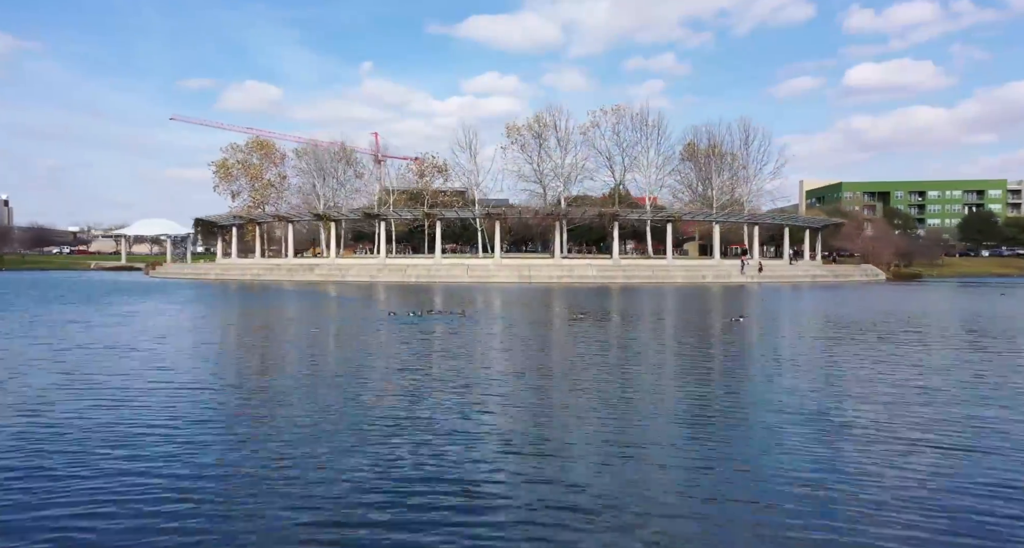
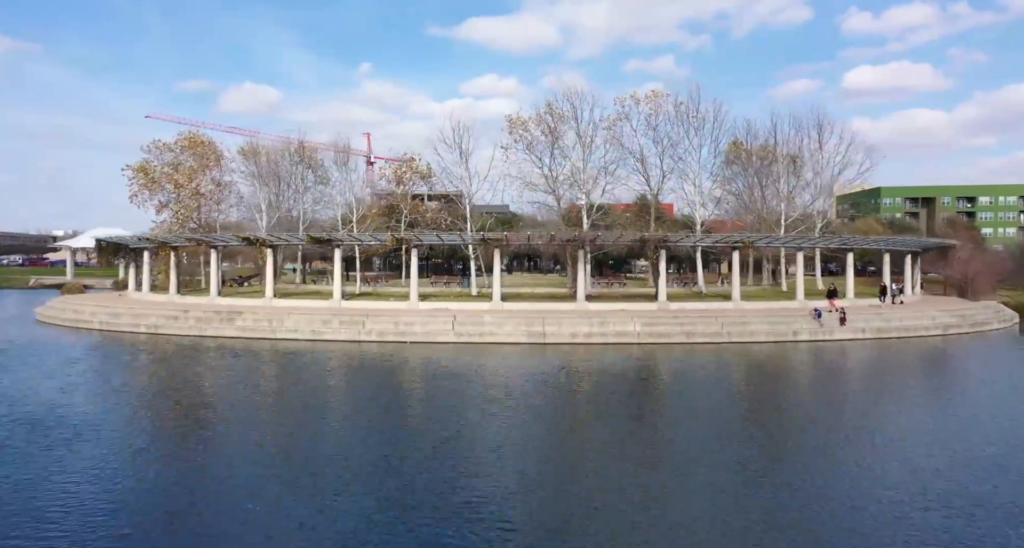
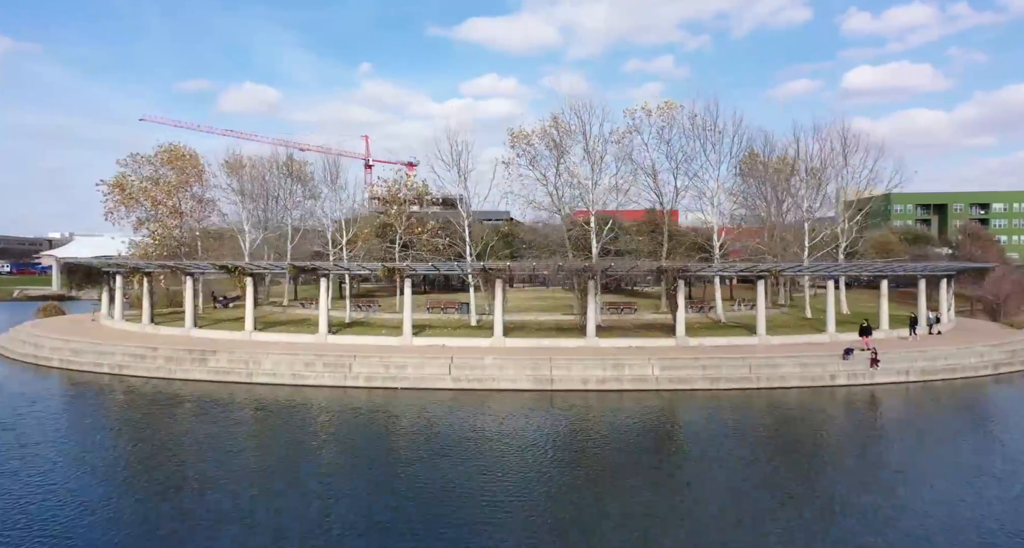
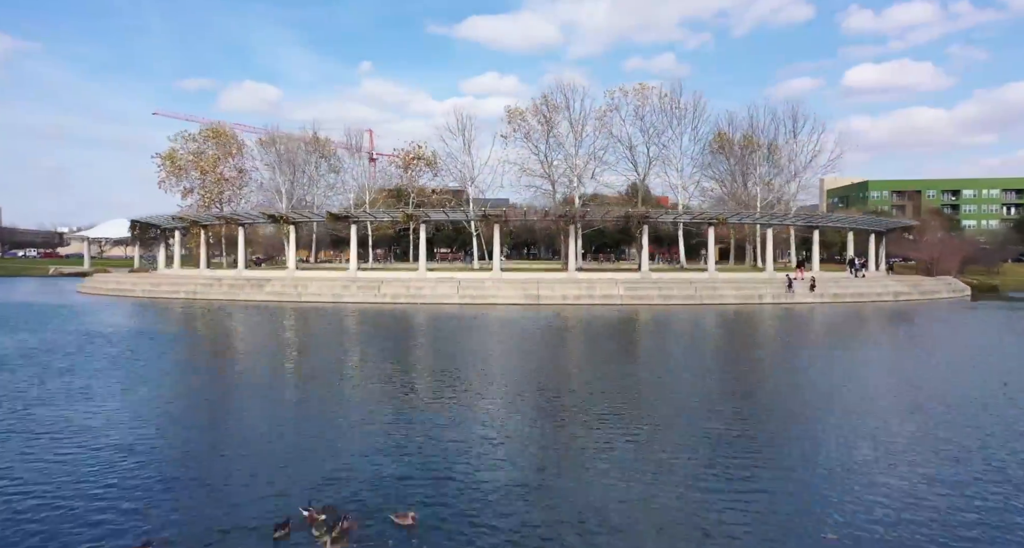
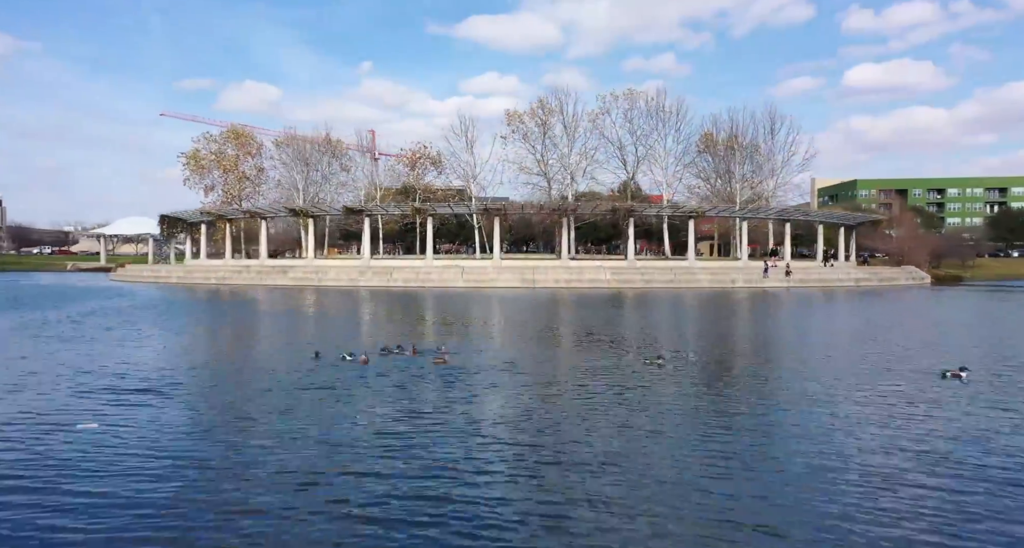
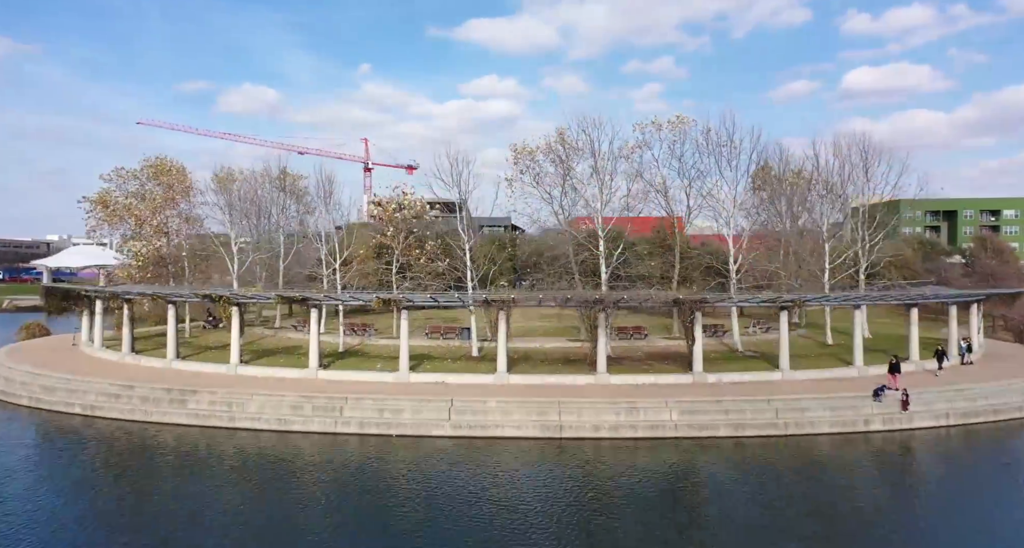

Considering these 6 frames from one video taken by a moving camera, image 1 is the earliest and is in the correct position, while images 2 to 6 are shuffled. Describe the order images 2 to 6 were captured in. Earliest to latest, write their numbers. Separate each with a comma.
5, 4, 2, 3, 6
